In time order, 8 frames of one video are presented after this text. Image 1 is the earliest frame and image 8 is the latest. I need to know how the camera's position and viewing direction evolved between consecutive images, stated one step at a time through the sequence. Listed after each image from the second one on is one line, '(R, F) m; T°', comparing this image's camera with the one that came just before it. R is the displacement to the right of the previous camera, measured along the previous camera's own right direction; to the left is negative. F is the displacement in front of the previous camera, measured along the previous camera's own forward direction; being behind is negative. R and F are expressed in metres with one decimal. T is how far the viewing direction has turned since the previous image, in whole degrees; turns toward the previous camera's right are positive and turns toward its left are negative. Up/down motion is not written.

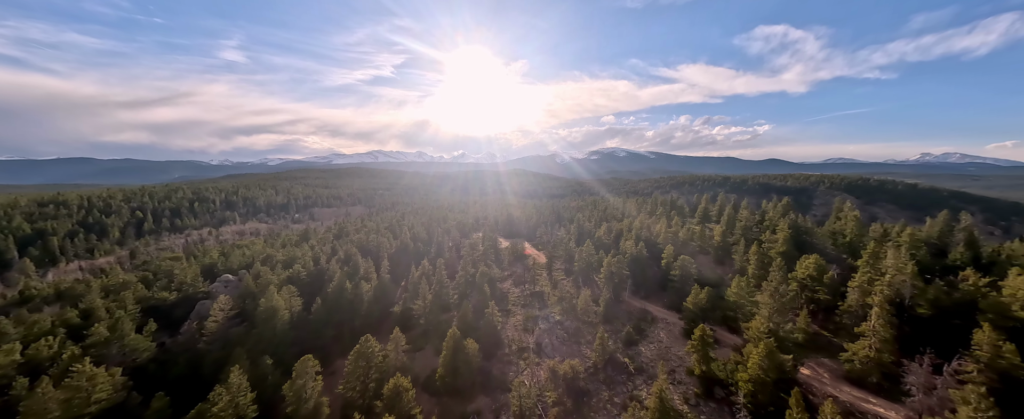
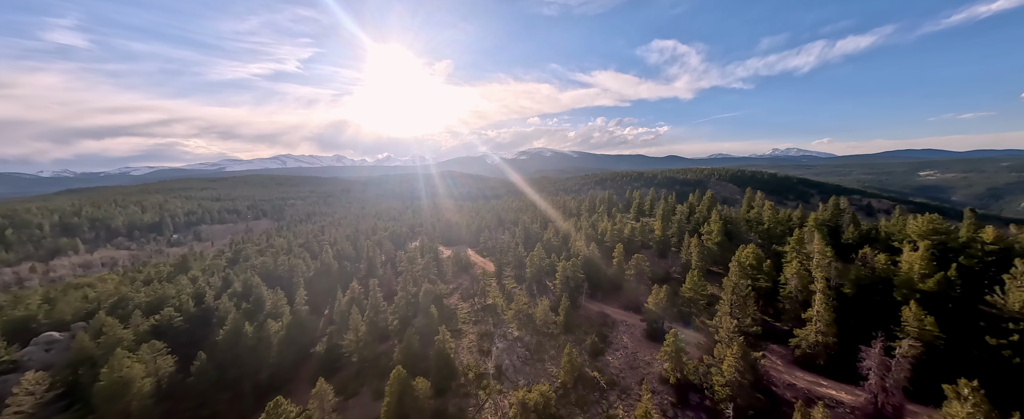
(-2.4, +7.0) m; +12°
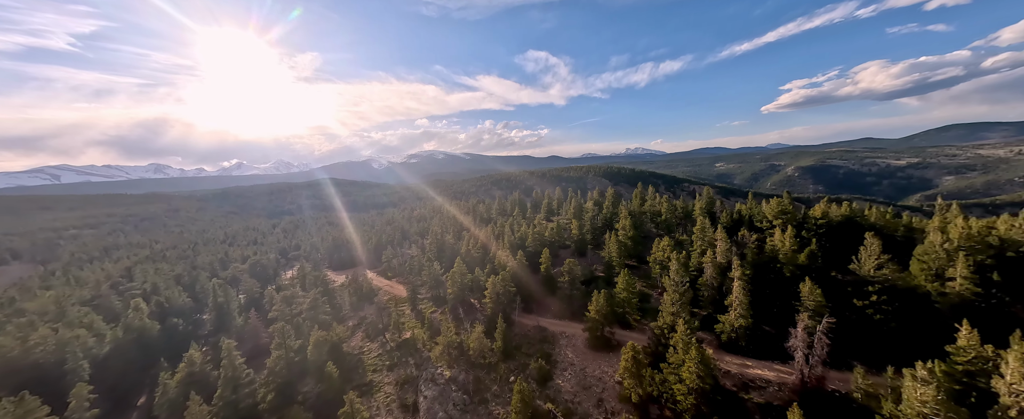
(-3.4, +9.2) m; +19°
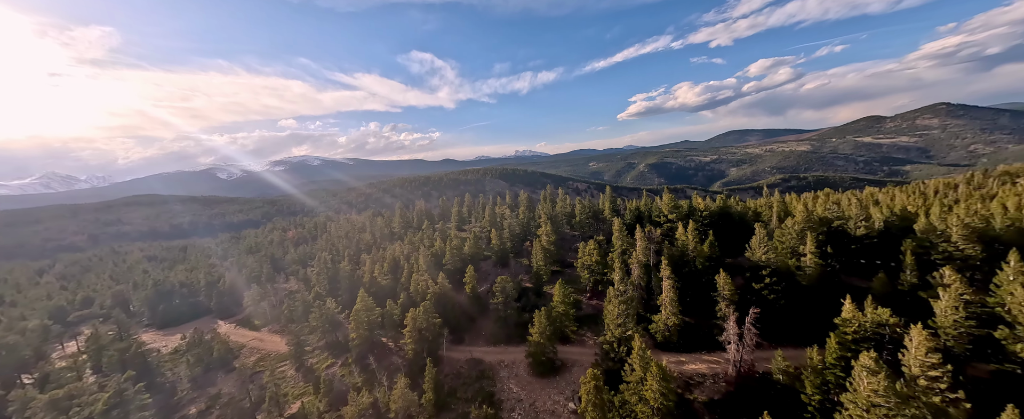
(-3.1, +8.0) m; +19°
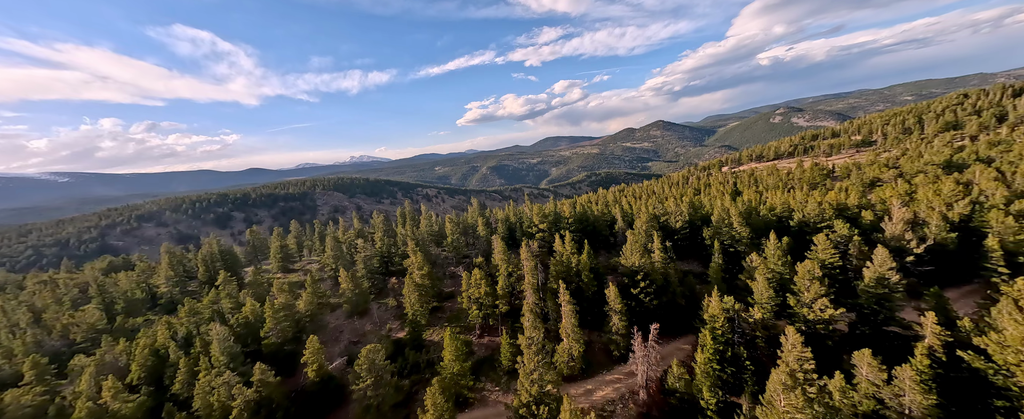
(-1.6, +10.9) m; +27°
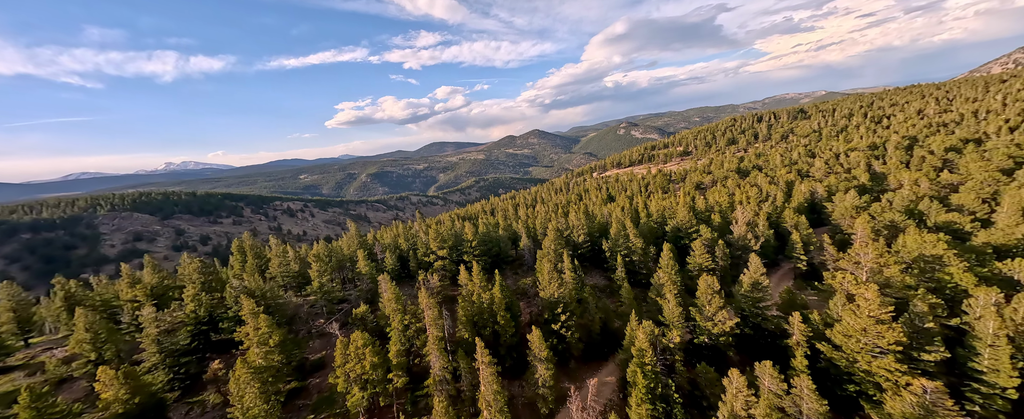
(-0.4, +9.6) m; +20°
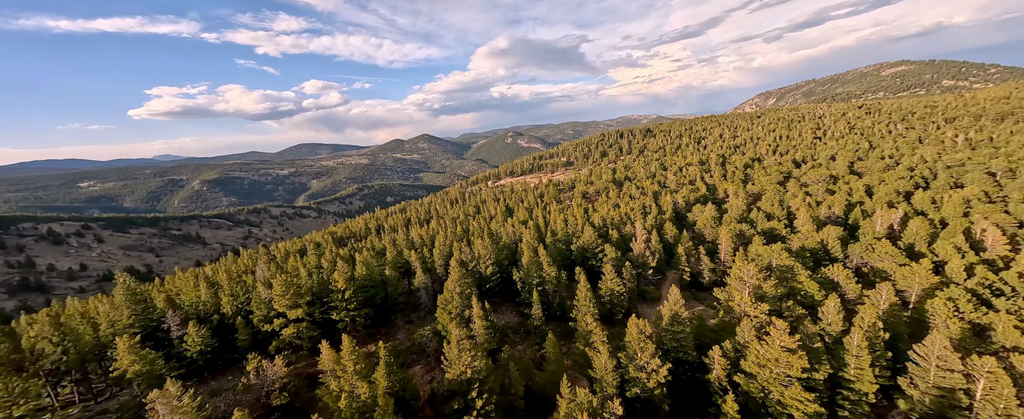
(+0.3, +11.8) m; +19°
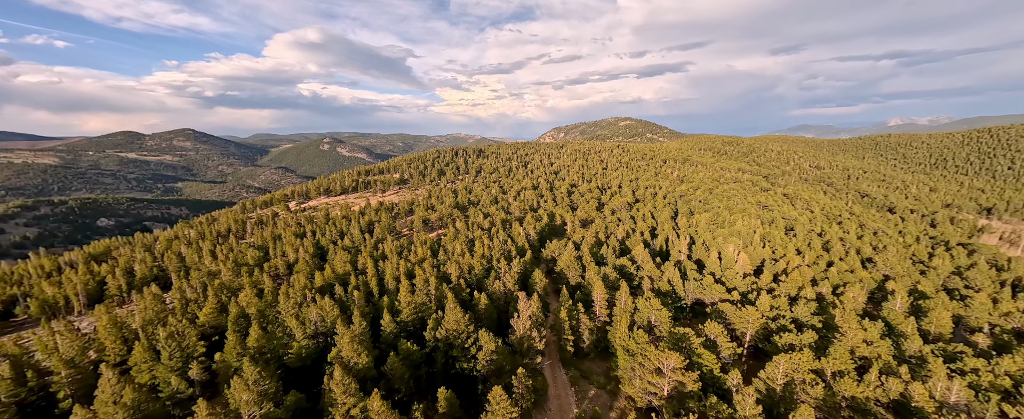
(+2.2, +26.8) m; +30°
